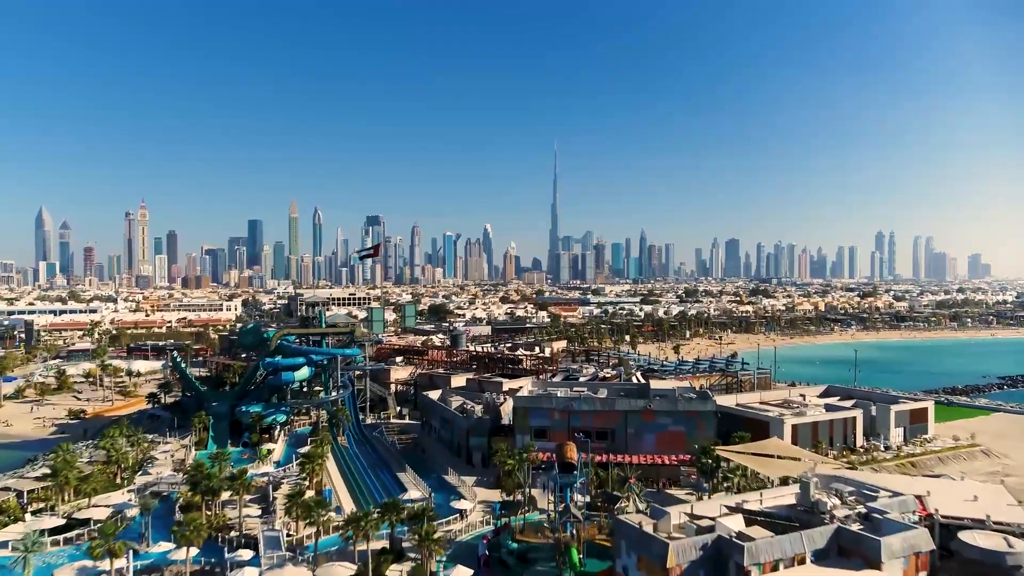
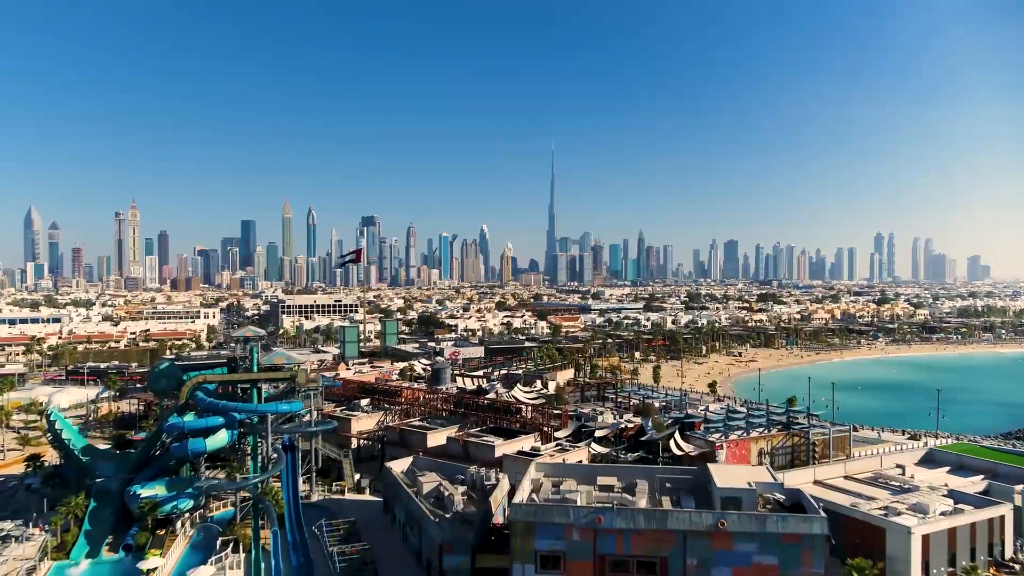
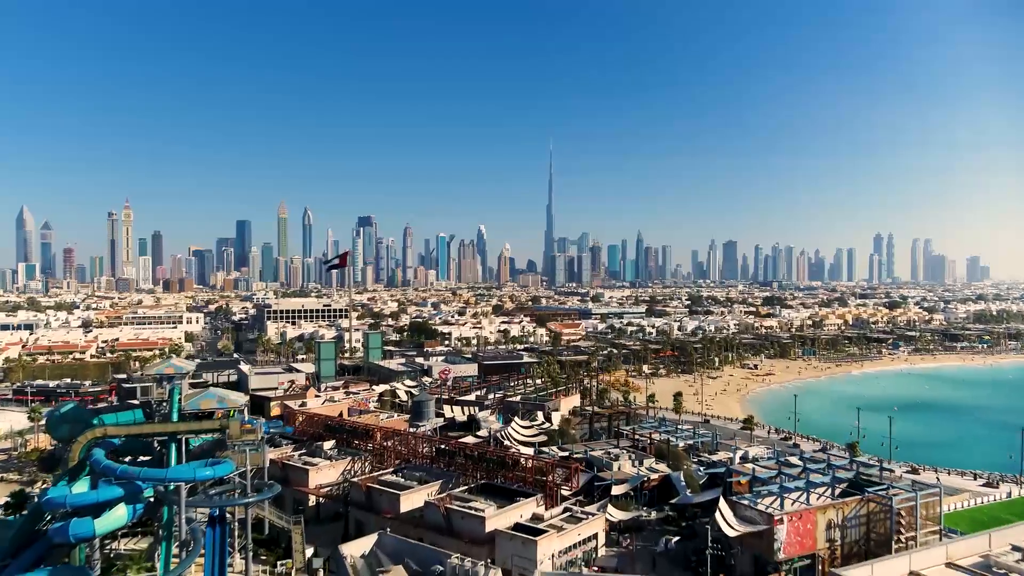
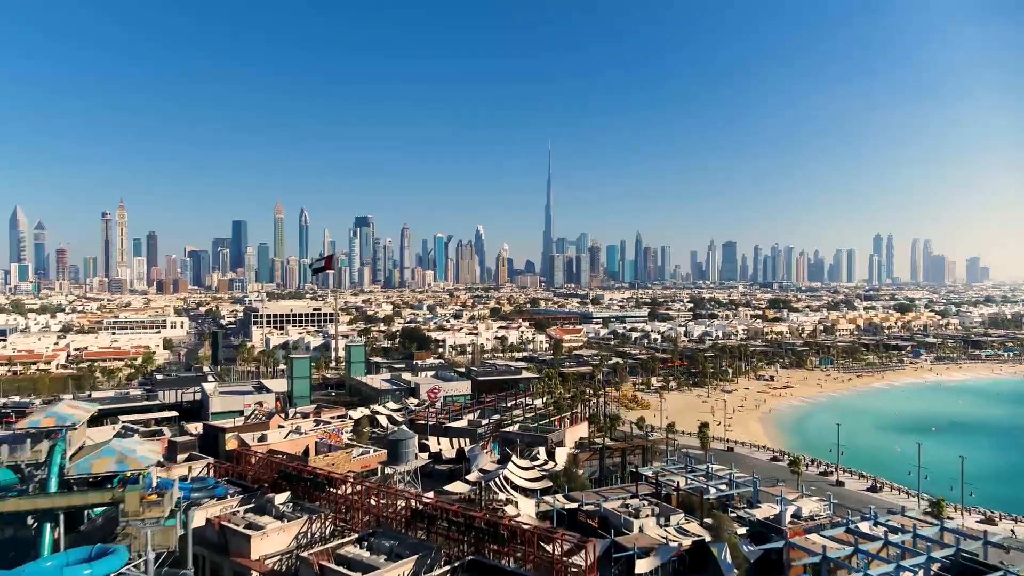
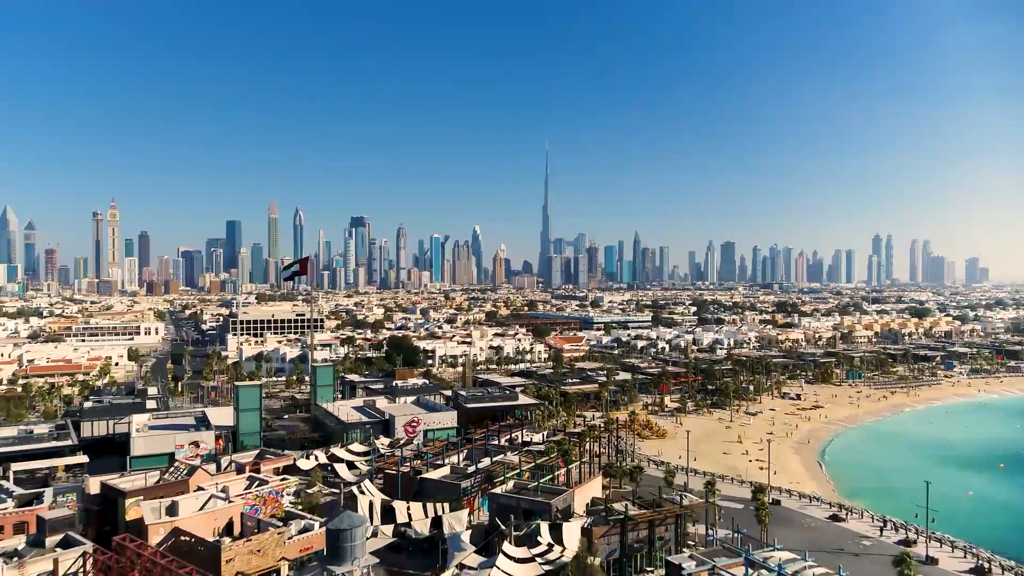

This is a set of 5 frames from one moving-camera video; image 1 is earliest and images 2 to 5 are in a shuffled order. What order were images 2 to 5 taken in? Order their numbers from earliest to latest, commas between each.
2, 3, 4, 5
